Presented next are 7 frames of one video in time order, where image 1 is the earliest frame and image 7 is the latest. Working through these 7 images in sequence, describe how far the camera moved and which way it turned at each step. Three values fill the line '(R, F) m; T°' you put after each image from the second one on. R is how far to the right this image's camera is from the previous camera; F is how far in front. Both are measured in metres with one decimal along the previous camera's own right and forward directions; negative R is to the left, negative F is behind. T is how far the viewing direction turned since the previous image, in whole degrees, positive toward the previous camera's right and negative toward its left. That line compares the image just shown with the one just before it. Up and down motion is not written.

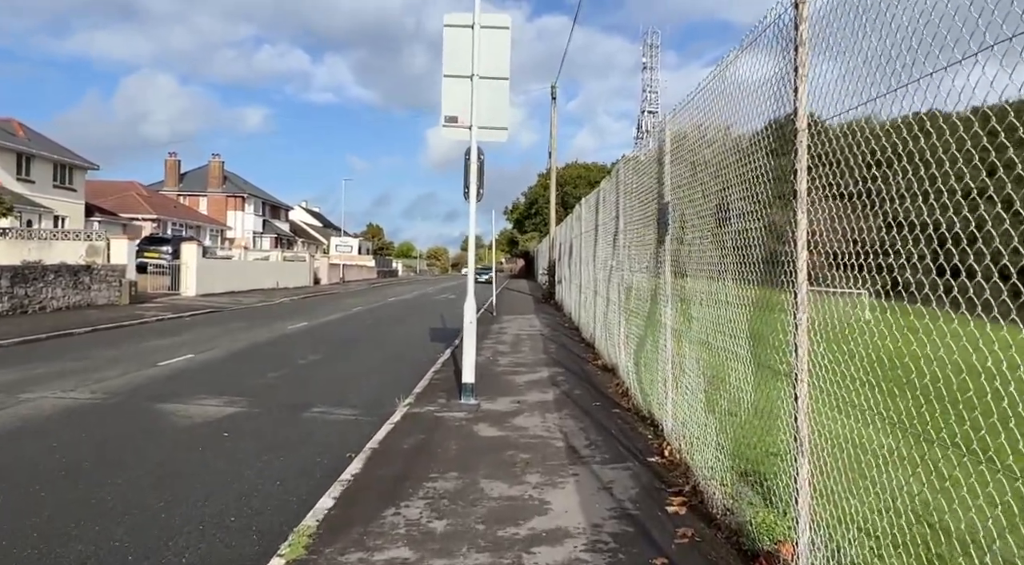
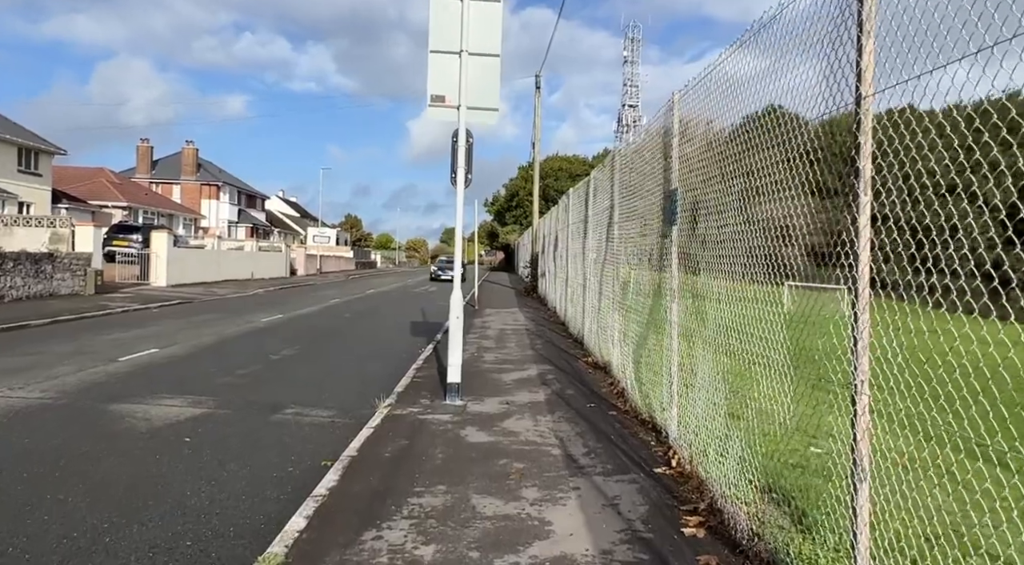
(-0.1, +0.5) m; +2°
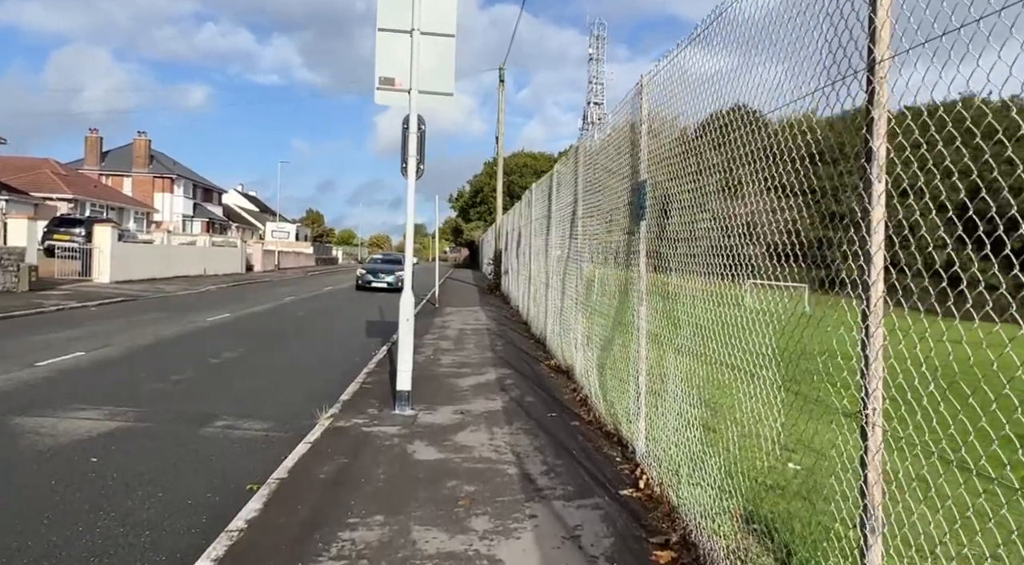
(+0.1, +0.6) m; +3°
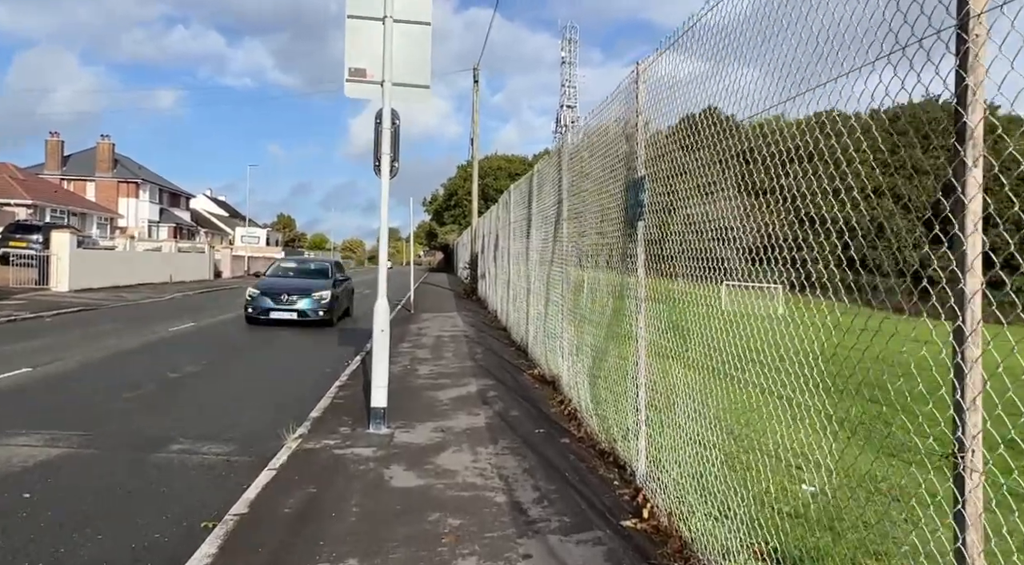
(-0.1, +0.5) m; +2°
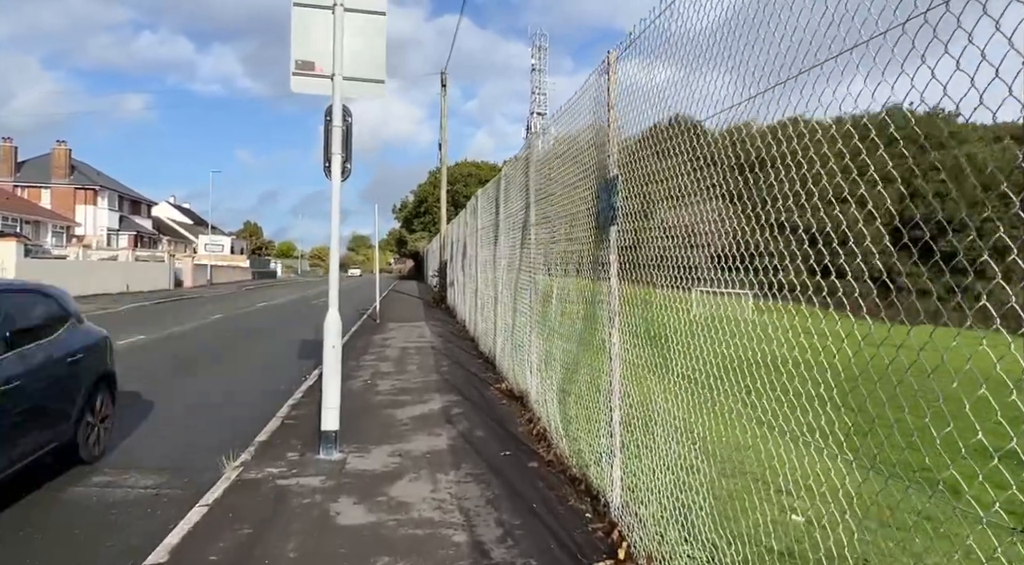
(+0.1, +0.5) m; +3°
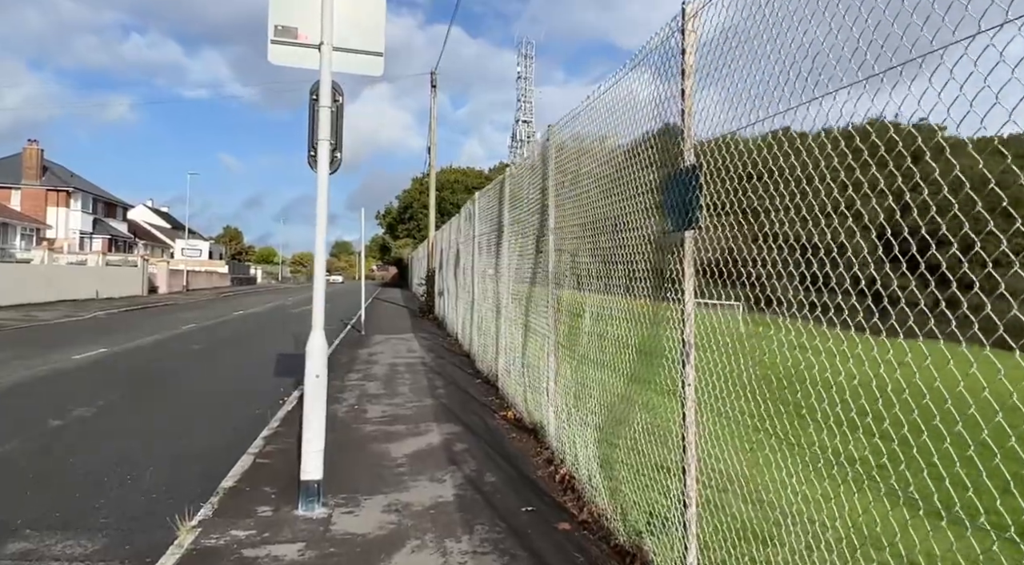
(-0.3, +1.1) m; +2°
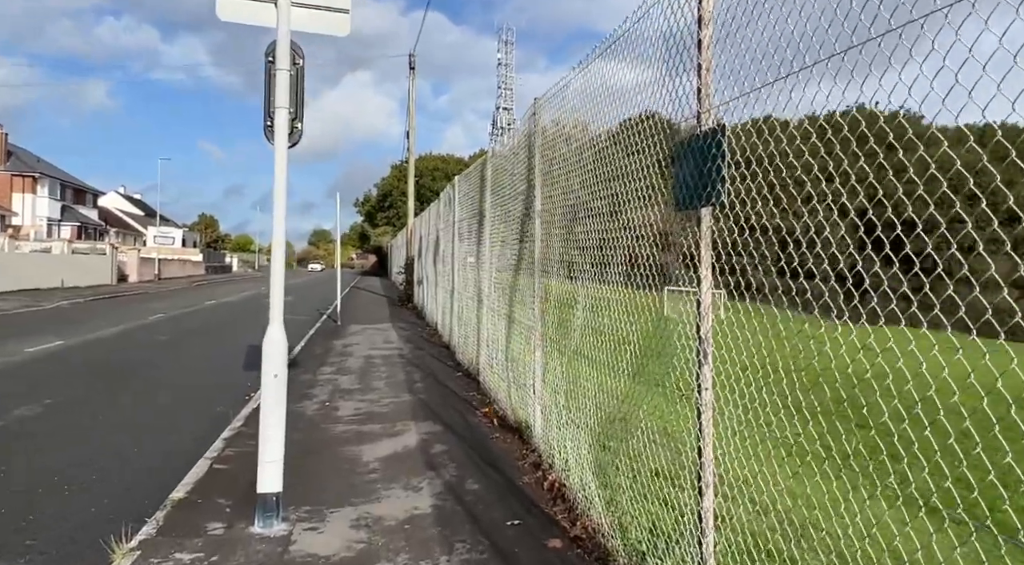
(0.0, +0.5) m; +2°
